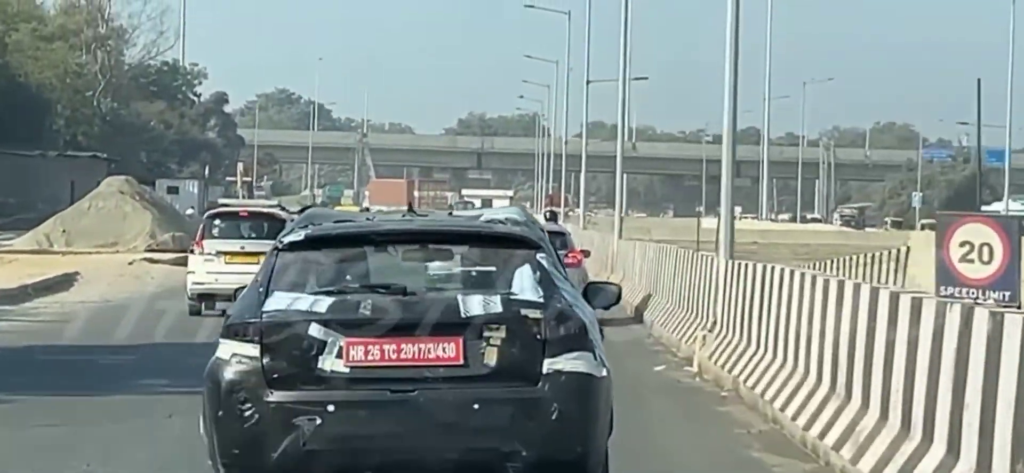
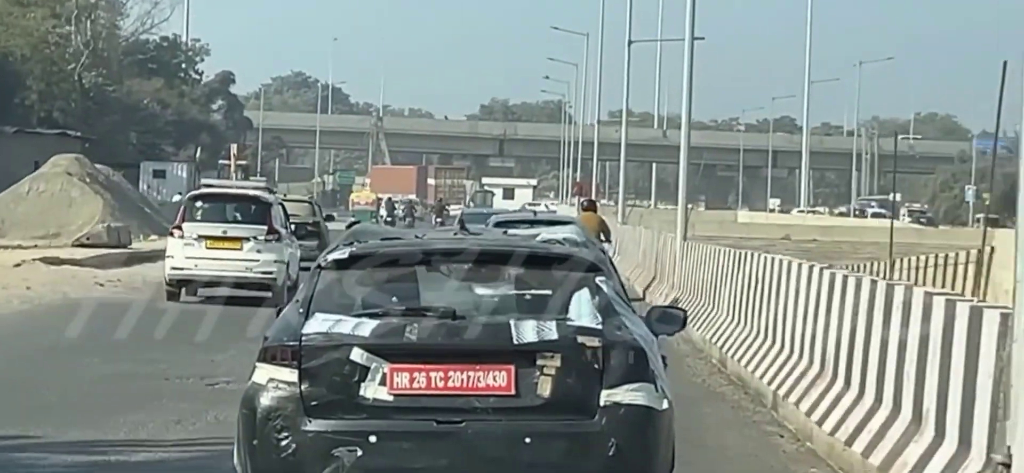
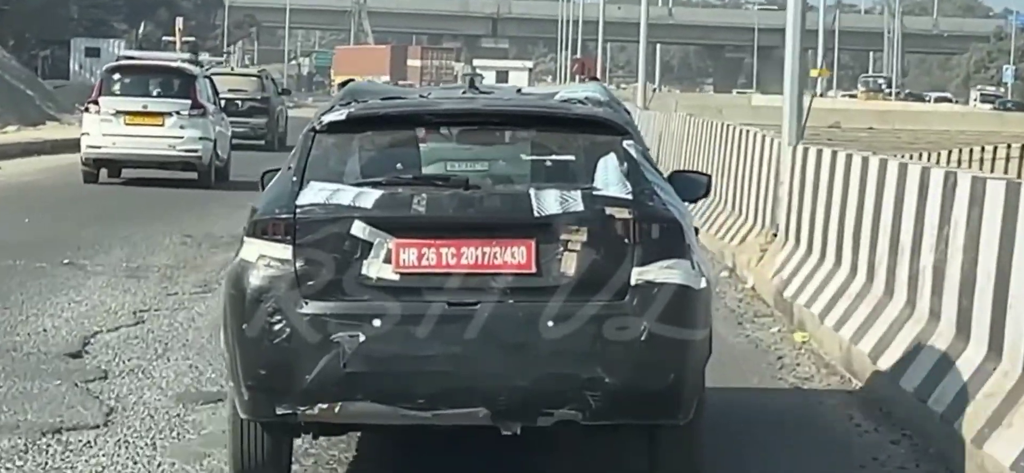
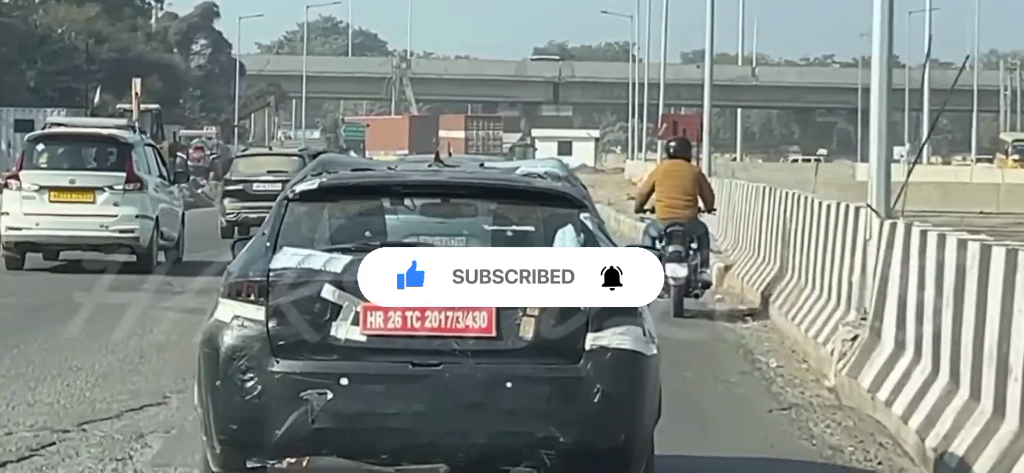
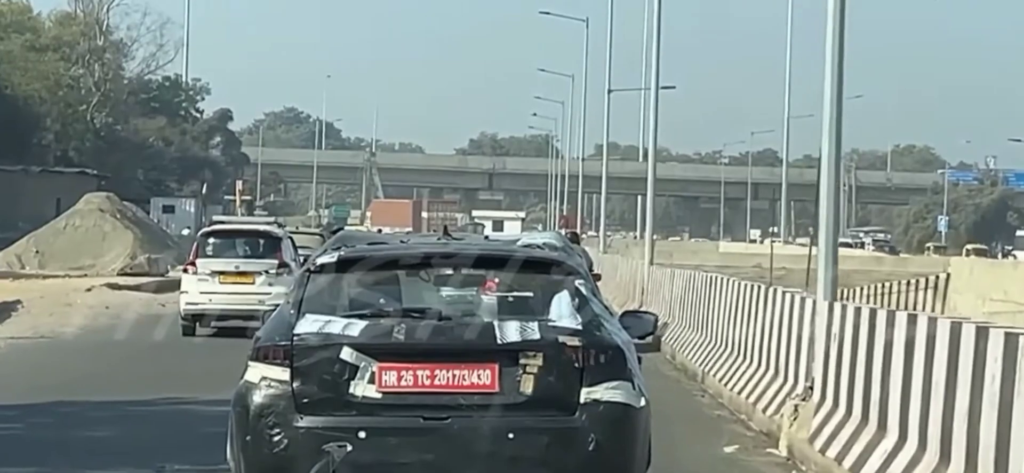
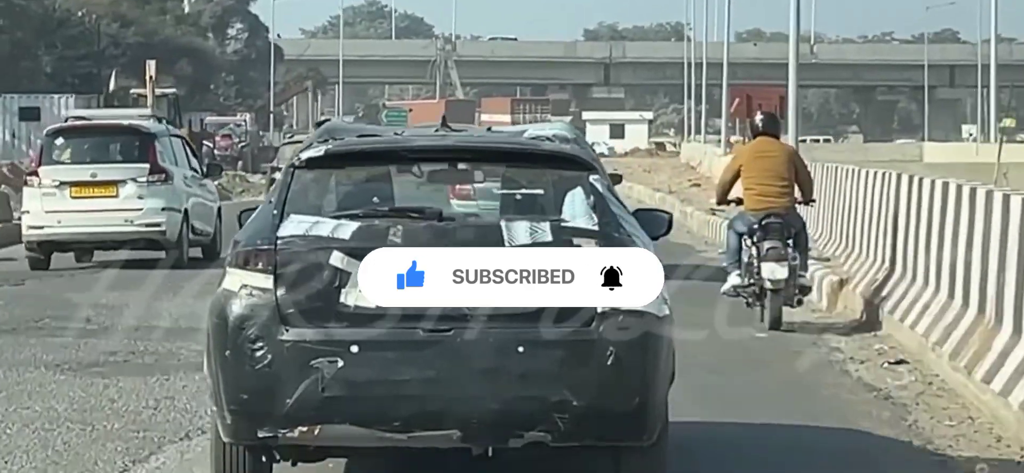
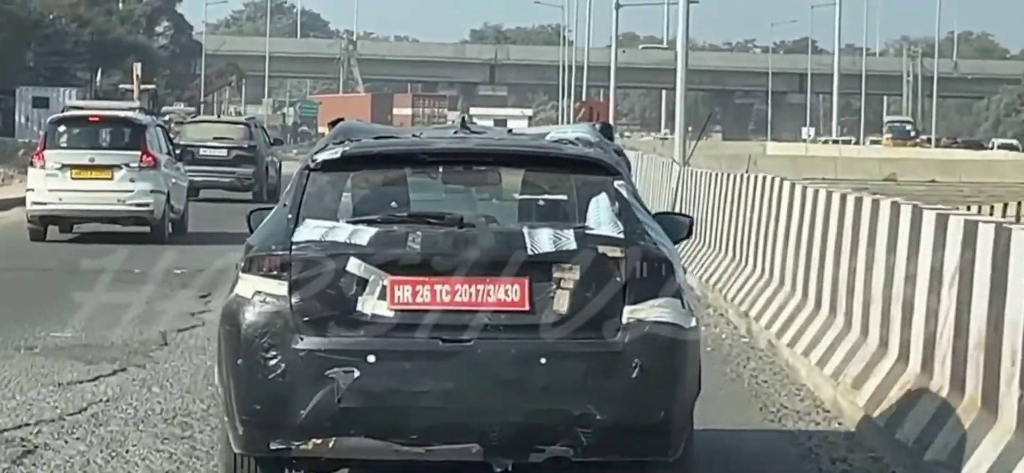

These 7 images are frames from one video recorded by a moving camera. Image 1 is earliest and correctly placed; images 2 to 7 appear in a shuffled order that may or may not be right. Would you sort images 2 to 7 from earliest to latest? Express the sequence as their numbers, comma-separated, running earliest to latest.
5, 2, 3, 7, 4, 6
